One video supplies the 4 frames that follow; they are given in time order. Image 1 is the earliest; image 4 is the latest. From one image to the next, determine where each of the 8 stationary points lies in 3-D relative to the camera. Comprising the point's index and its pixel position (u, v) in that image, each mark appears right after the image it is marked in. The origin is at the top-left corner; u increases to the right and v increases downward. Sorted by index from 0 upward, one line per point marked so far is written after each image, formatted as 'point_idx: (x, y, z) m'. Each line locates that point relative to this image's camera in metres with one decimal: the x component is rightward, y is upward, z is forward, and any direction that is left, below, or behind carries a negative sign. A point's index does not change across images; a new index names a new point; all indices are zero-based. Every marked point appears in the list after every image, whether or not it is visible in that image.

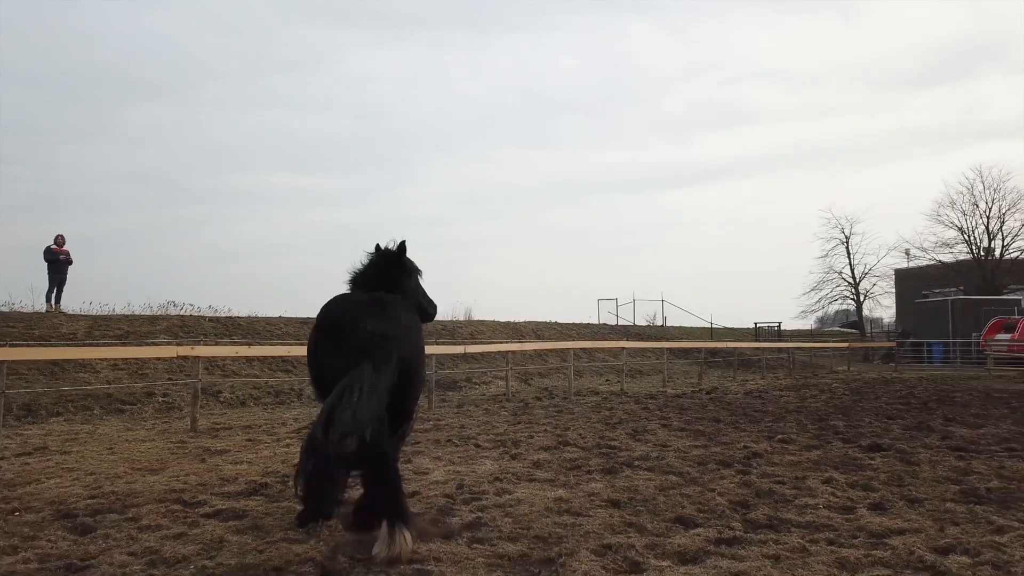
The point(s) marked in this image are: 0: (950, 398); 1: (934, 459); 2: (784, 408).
0: (+8.7, -2.2, +12.7) m
1: (+4.3, -1.7, +6.5) m
2: (+4.8, -2.1, +11.2) m
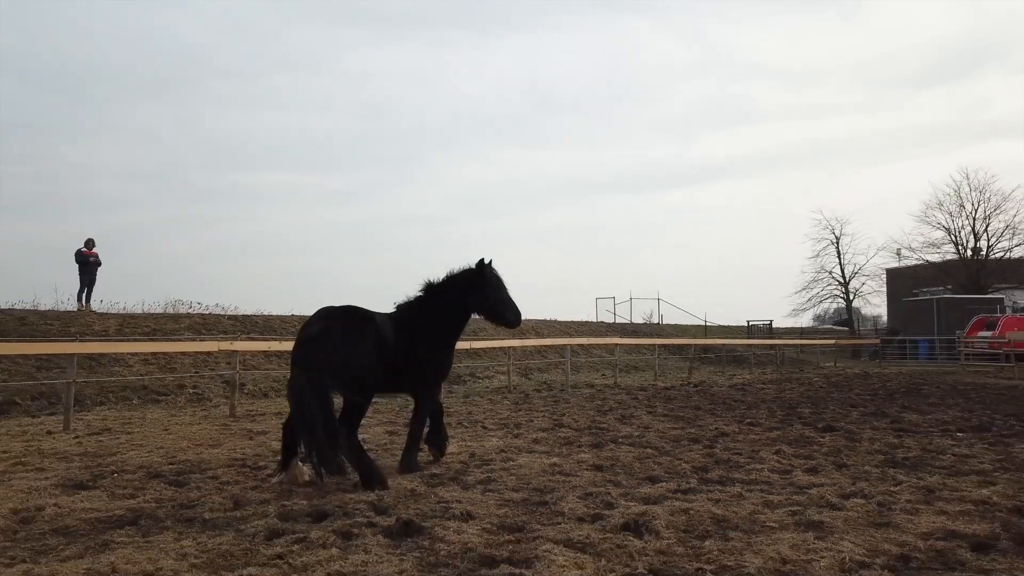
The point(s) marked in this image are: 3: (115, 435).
0: (+8.7, -2.2, +13.8) m
1: (+4.3, -1.8, +7.6) m
2: (+4.8, -2.1, +12.3) m
3: (-4.9, -1.8, +7.9) m
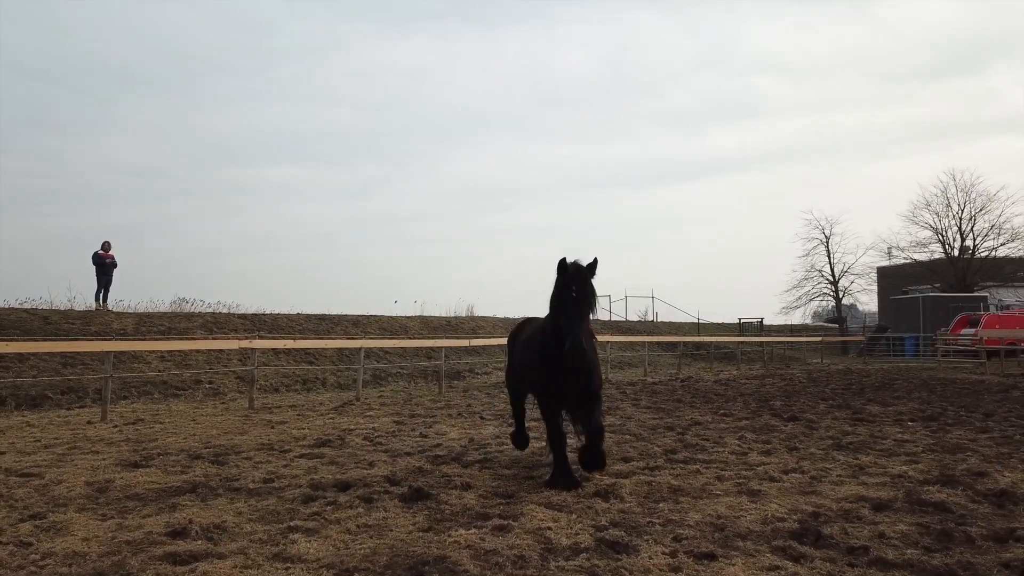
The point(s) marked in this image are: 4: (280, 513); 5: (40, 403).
0: (+8.6, -2.2, +14.7) m
1: (+4.2, -1.8, +8.5) m
2: (+4.7, -2.2, +13.2) m
3: (-5.0, -1.9, +8.8) m
4: (-1.6, -1.5, +4.4) m
5: (-8.5, -2.1, +11.6) m
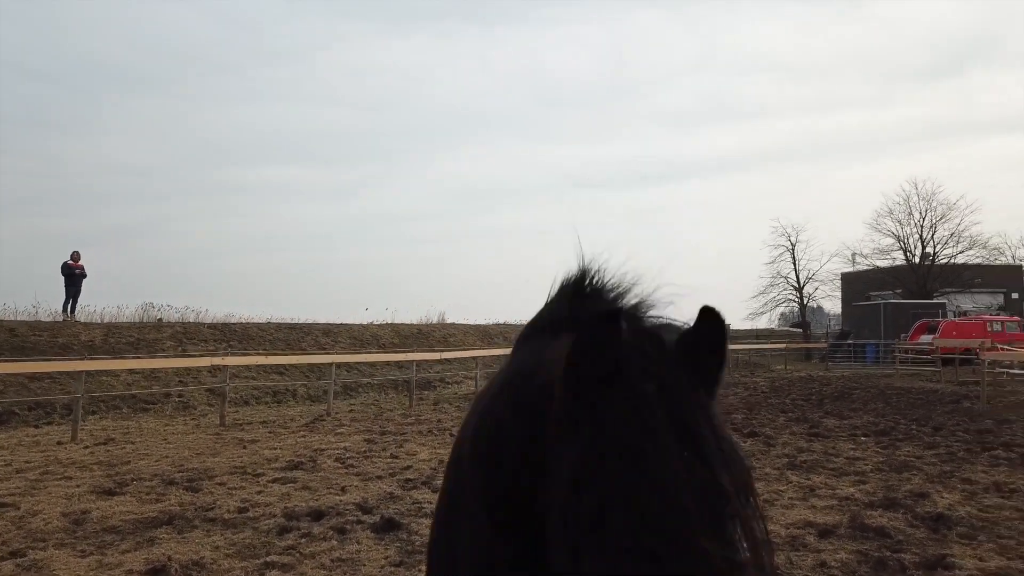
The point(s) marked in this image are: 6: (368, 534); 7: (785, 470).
0: (+8.0, -2.5, +15.2) m
1: (+3.8, -2.1, +8.9) m
2: (+4.1, -2.5, +13.6) m
3: (-5.4, -2.2, +8.8) m
4: (-1.8, -1.8, +4.5) m
5: (-9.0, -2.4, +11.4) m
6: (-1.1, -1.9, +4.8) m
7: (+3.1, -2.0, +7.1) m
